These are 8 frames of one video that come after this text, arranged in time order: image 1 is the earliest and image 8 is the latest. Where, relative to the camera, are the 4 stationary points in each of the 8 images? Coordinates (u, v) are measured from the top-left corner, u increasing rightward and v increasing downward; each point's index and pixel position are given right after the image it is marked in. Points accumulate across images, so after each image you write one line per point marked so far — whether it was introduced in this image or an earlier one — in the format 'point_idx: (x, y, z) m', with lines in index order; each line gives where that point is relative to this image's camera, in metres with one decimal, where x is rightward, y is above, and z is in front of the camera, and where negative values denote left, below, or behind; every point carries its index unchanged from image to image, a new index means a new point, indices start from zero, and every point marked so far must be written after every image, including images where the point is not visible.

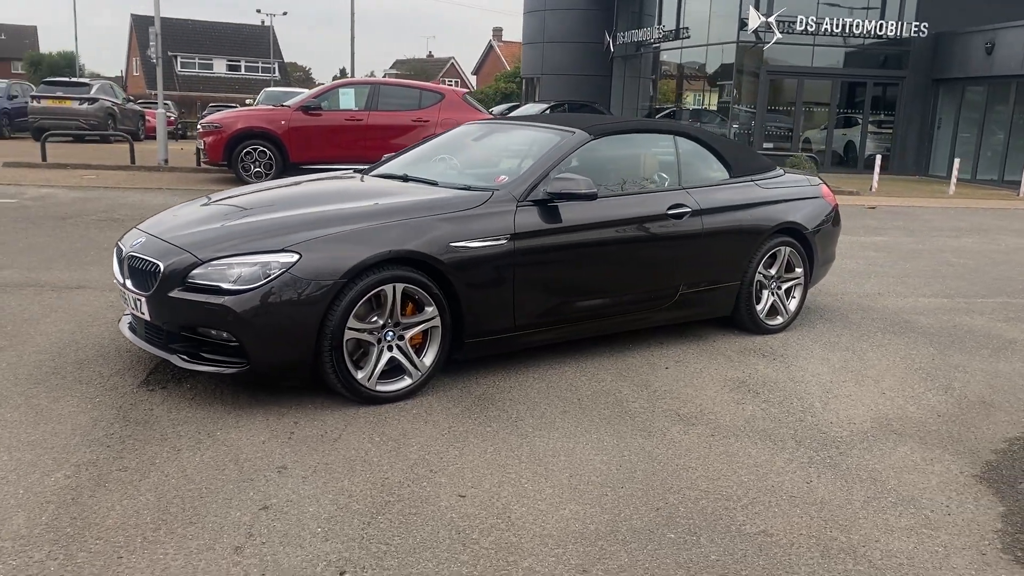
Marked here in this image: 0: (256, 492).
0: (-0.9, -0.7, +3.3) m
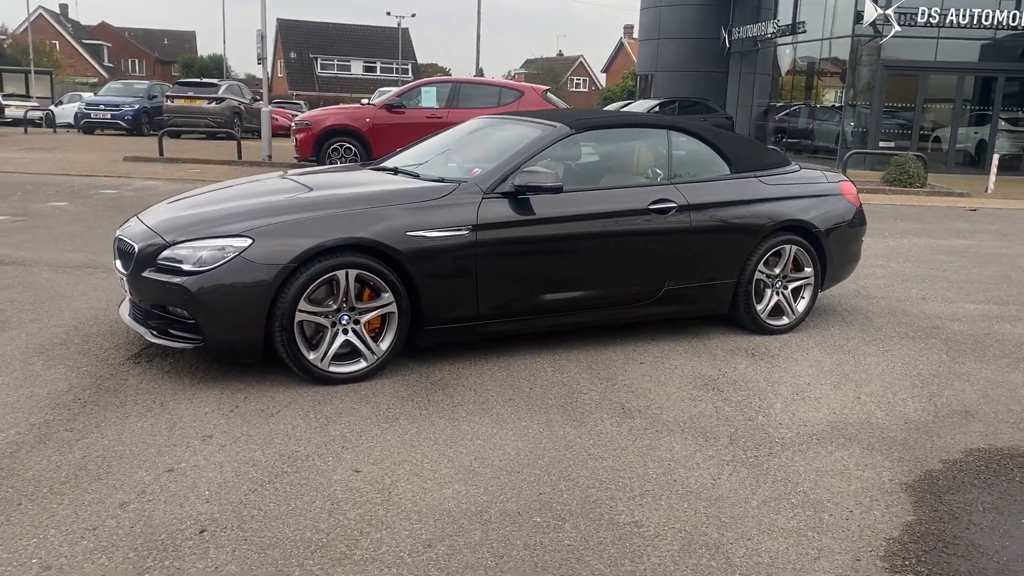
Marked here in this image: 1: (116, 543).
0: (-1.4, -0.7, +3.5) m
1: (-1.3, -0.8, +2.8) m
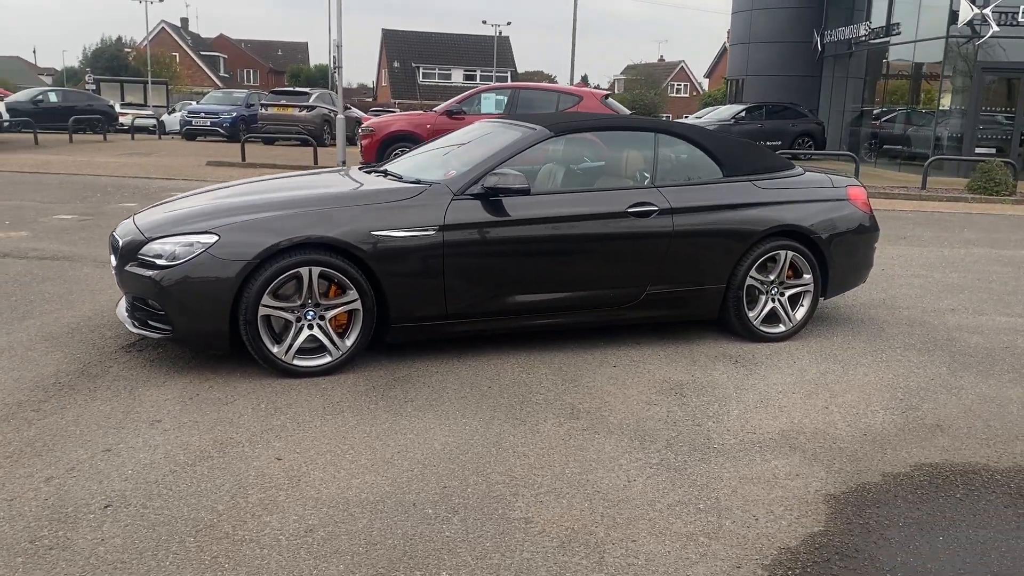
0: (-1.7, -0.6, +3.8) m
1: (-1.7, -0.8, +3.1) m
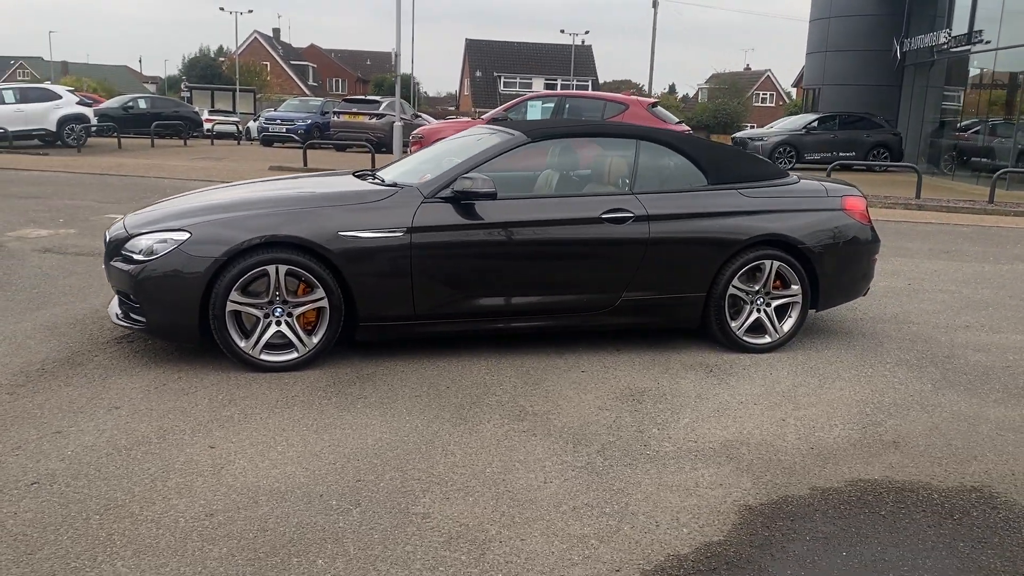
0: (-2.0, -0.6, +4.0) m
1: (-2.0, -0.7, +3.3) m
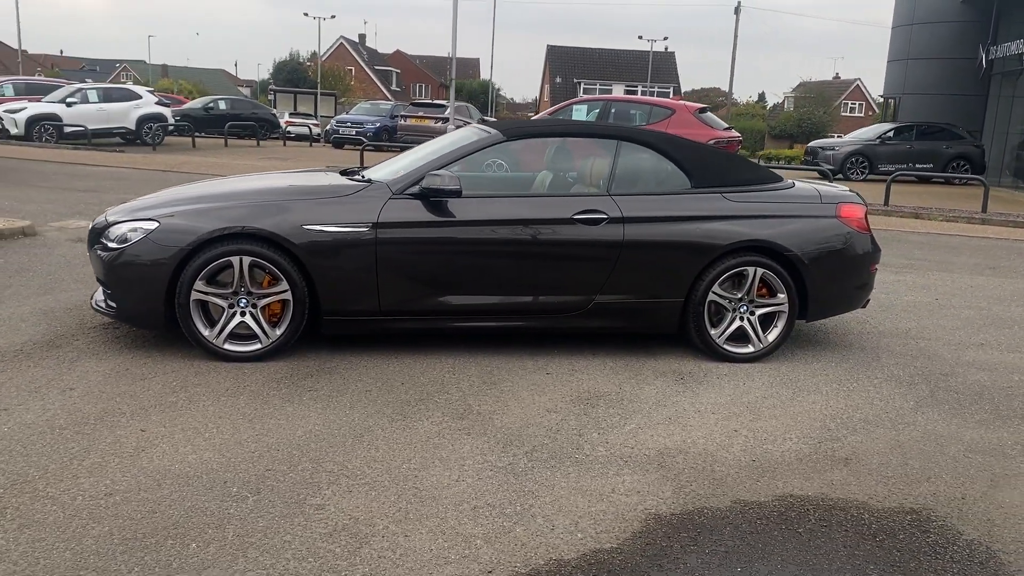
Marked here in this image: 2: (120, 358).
0: (-2.3, -0.5, +4.1) m
1: (-2.4, -0.6, +3.4) m
2: (-2.1, -0.4, +4.9) m
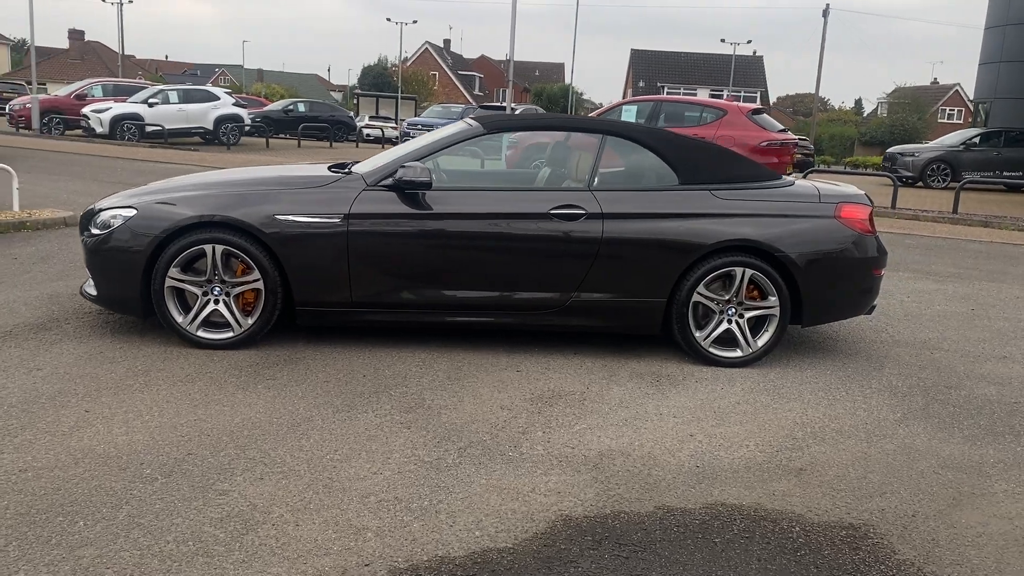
0: (-2.5, -0.4, +4.3) m
1: (-2.7, -0.5, +3.6) m
2: (-2.3, -0.3, +5.0) m
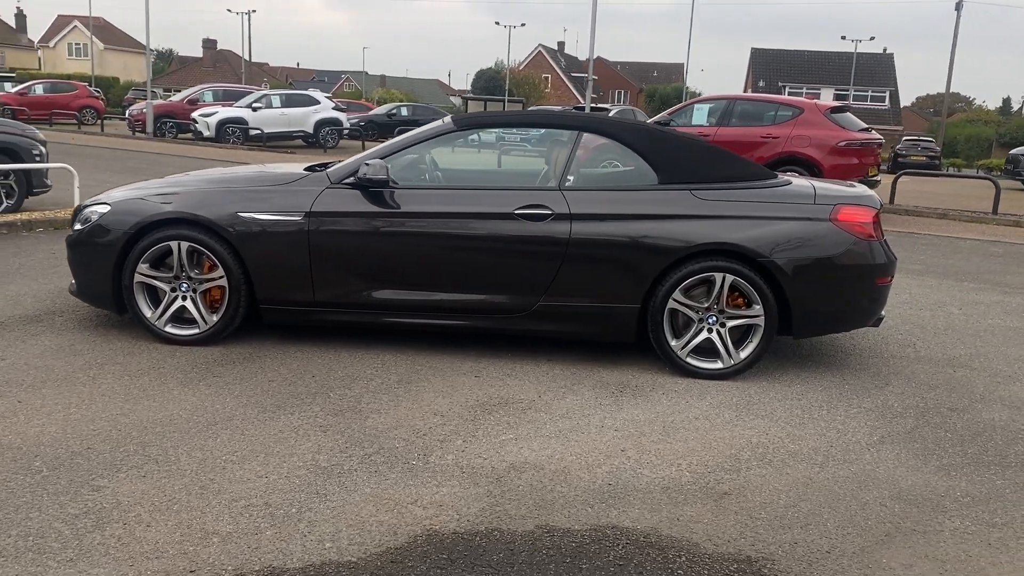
0: (-2.8, -0.4, +4.4) m
1: (-3.1, -0.5, +3.8) m
2: (-2.5, -0.3, +5.1) m
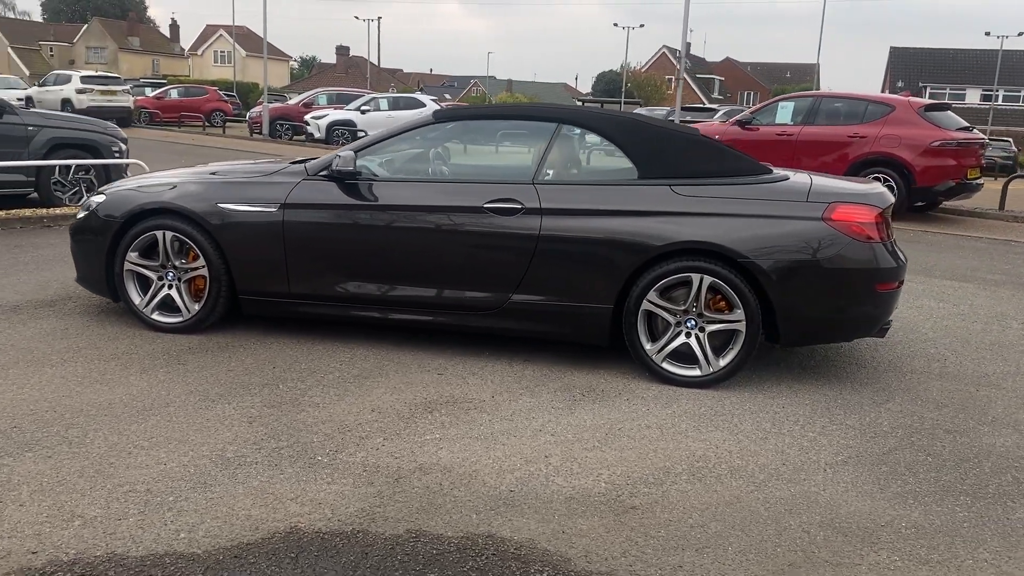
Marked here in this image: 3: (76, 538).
0: (-3.0, -0.3, +4.7) m
1: (-3.4, -0.4, +4.1) m
2: (-2.6, -0.2, +5.3) m
3: (-1.4, -0.8, +2.8) m
